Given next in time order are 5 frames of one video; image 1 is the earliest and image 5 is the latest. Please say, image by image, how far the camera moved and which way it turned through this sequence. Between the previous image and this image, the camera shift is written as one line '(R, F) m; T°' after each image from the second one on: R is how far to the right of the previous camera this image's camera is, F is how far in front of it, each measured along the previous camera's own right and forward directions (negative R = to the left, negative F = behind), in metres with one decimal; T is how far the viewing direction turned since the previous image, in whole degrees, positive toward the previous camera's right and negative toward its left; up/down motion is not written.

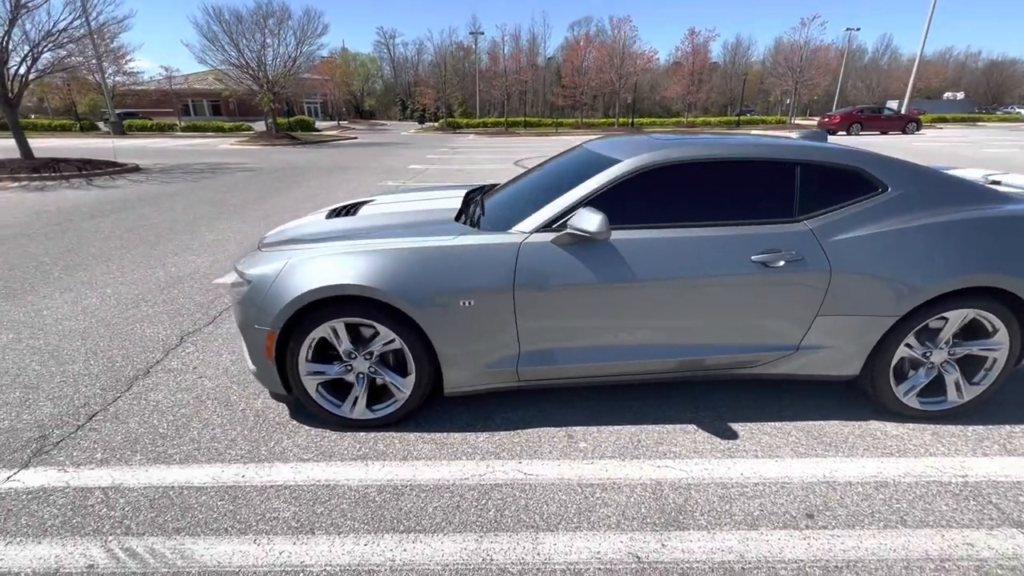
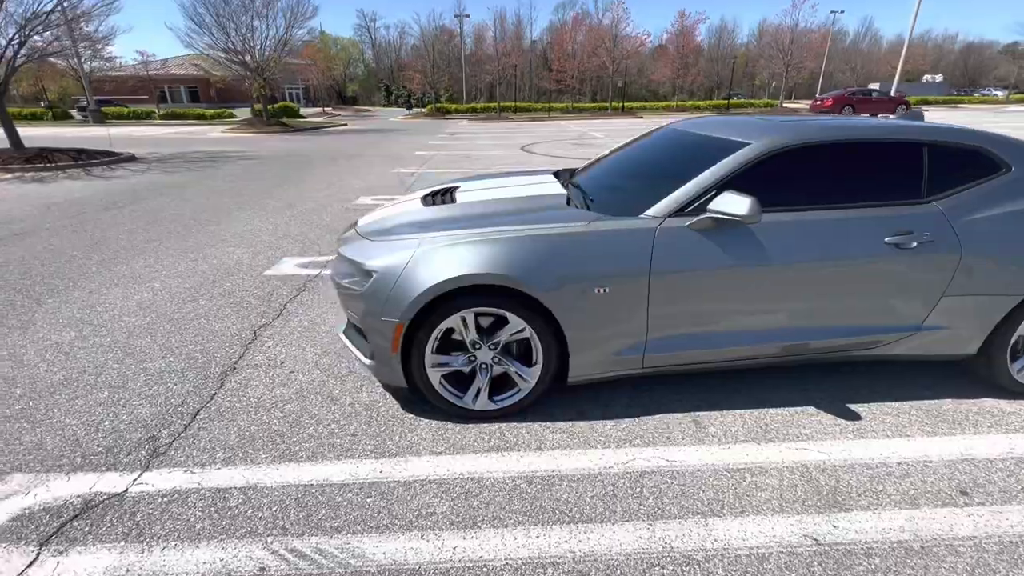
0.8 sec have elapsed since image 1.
(-0.7, +0.1) m; +2°
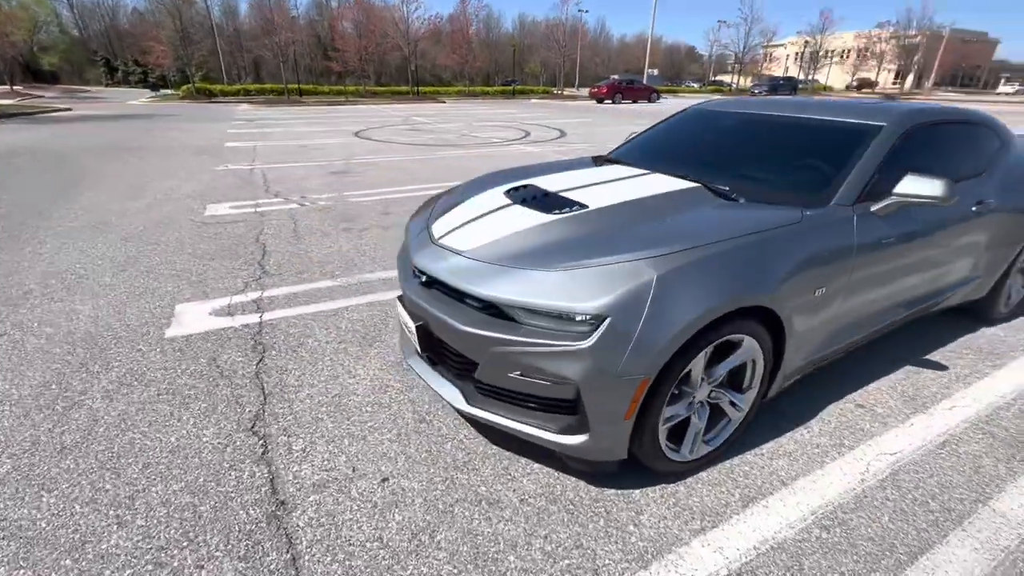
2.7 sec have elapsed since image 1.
(-1.6, +1.0) m; +24°
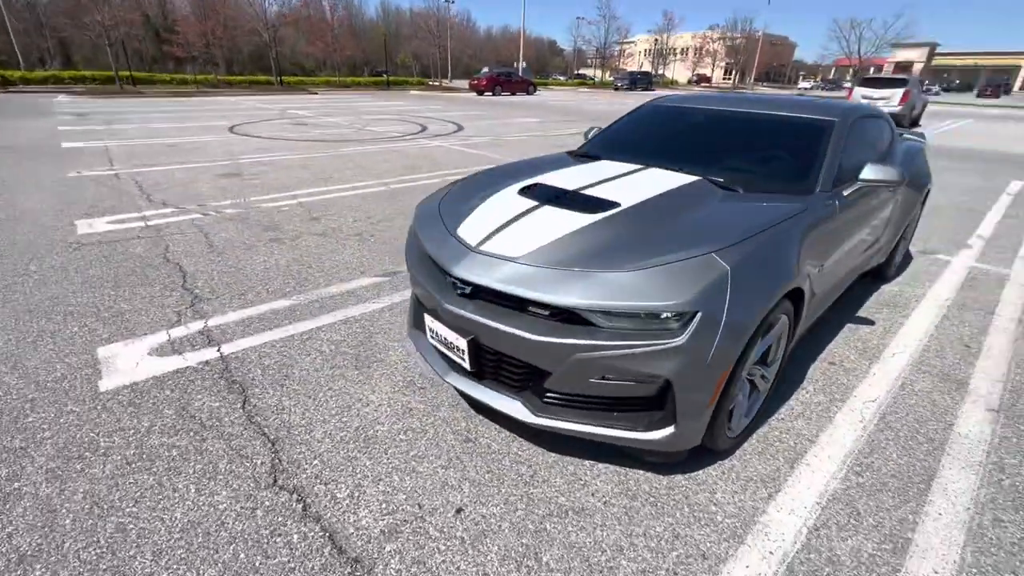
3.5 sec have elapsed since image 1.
(-0.7, +0.2) m; +14°
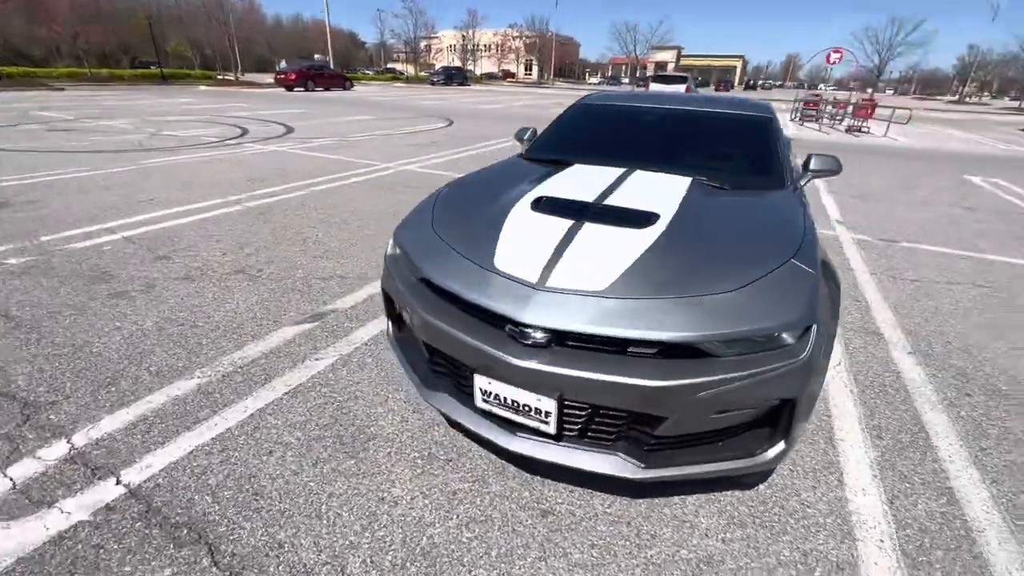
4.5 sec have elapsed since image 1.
(-0.8, +0.5) m; +20°
